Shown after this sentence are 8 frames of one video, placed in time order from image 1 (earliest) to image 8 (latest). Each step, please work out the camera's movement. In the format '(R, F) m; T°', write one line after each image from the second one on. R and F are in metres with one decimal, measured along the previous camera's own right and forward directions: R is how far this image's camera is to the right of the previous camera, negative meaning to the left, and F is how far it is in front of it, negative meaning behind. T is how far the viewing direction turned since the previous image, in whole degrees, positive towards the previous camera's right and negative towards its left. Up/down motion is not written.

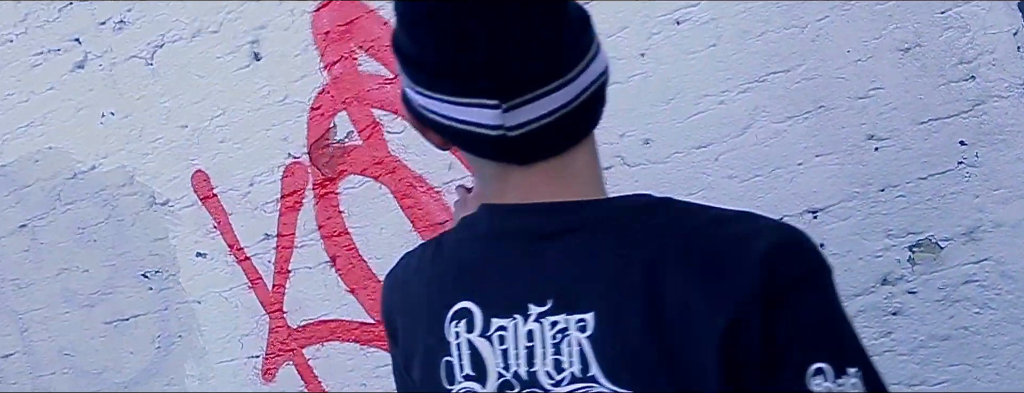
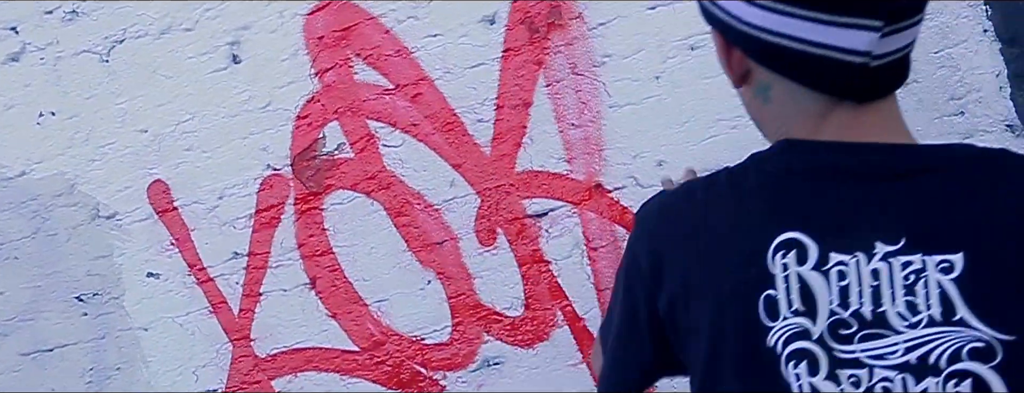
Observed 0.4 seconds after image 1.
(-0.4, +0.1) m; +10°
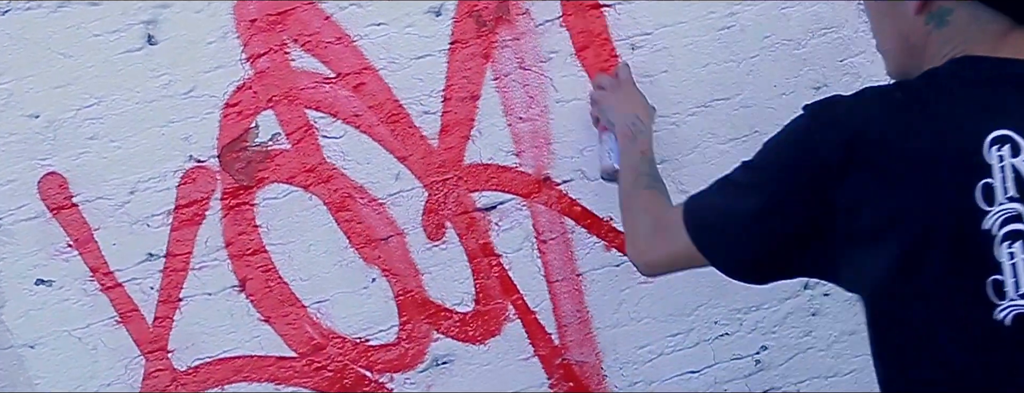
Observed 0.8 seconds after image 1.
(-0.4, +0.1) m; +13°
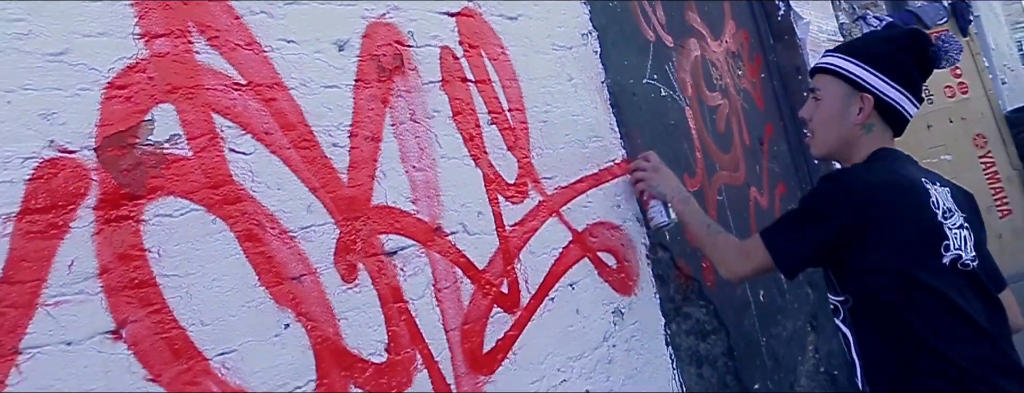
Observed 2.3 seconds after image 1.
(-1.3, +0.5) m; +43°
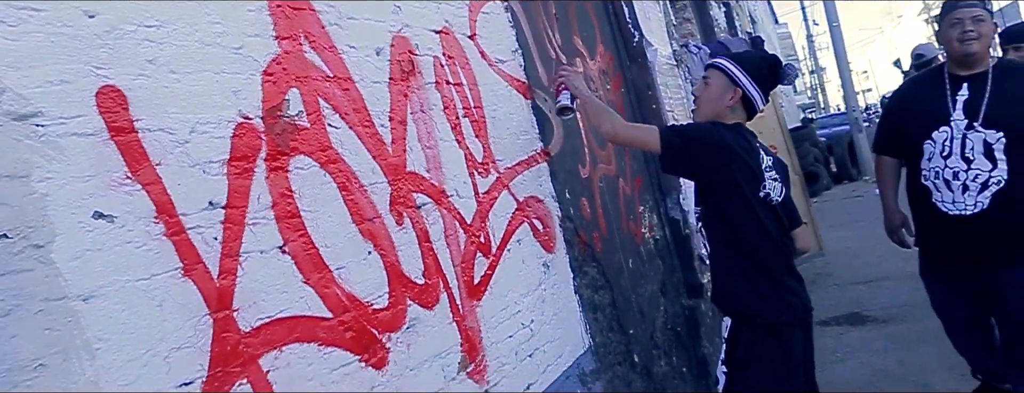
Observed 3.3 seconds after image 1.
(-0.7, -0.8) m; +14°
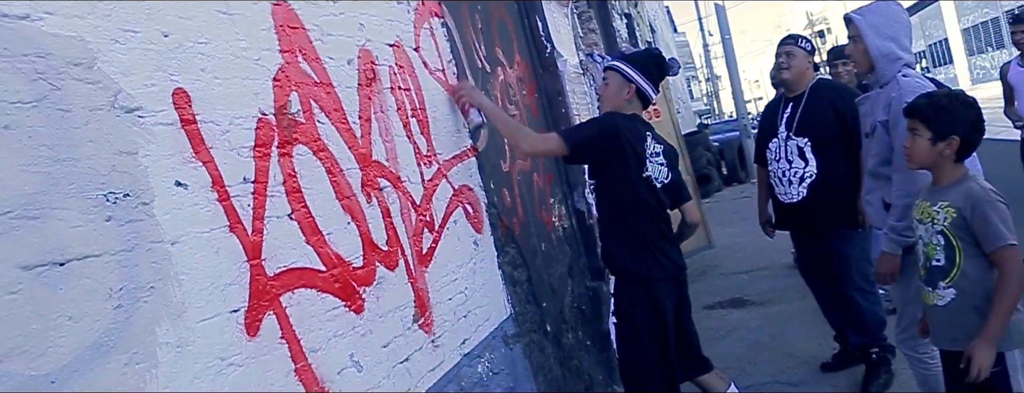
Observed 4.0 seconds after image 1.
(-0.2, -0.8) m; +7°
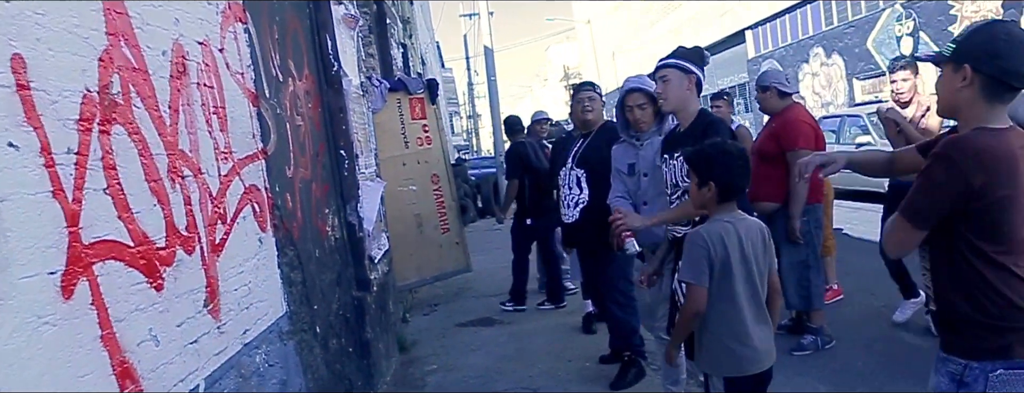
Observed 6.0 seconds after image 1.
(-0.3, -0.5) m; +19°
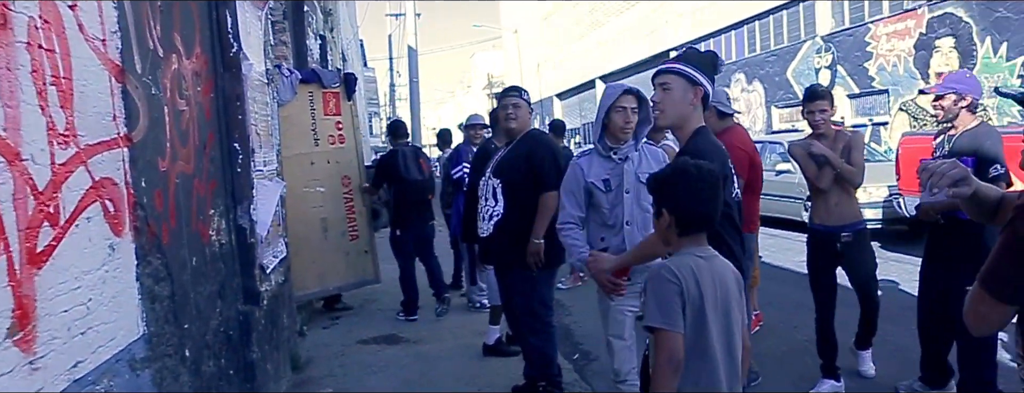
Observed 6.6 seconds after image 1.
(0.0, +0.8) m; +6°
